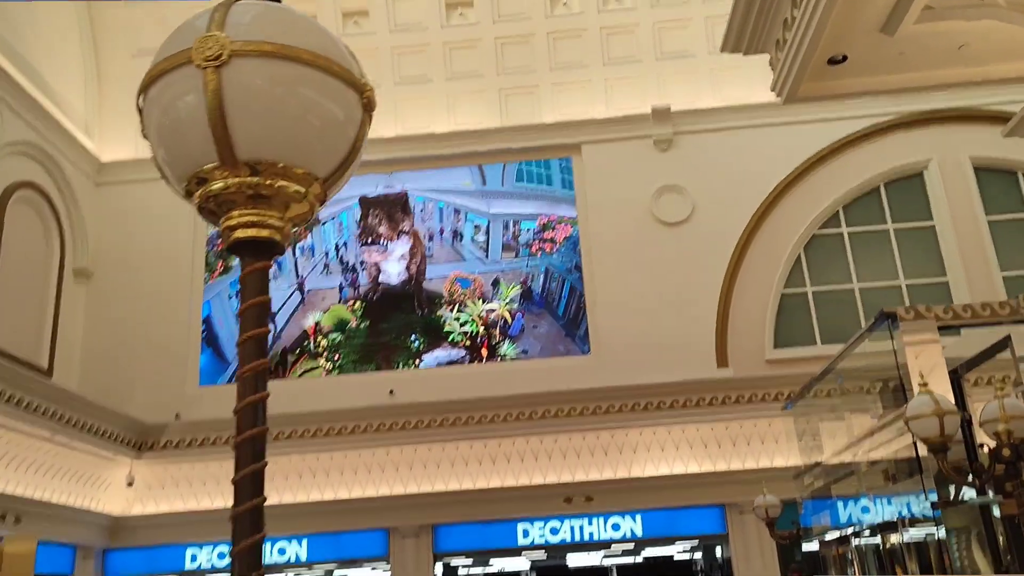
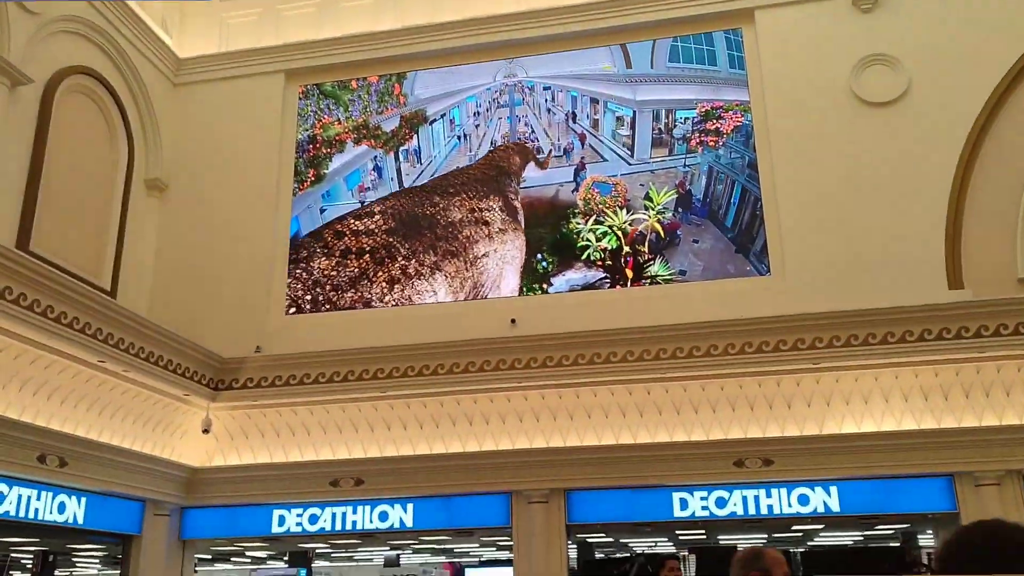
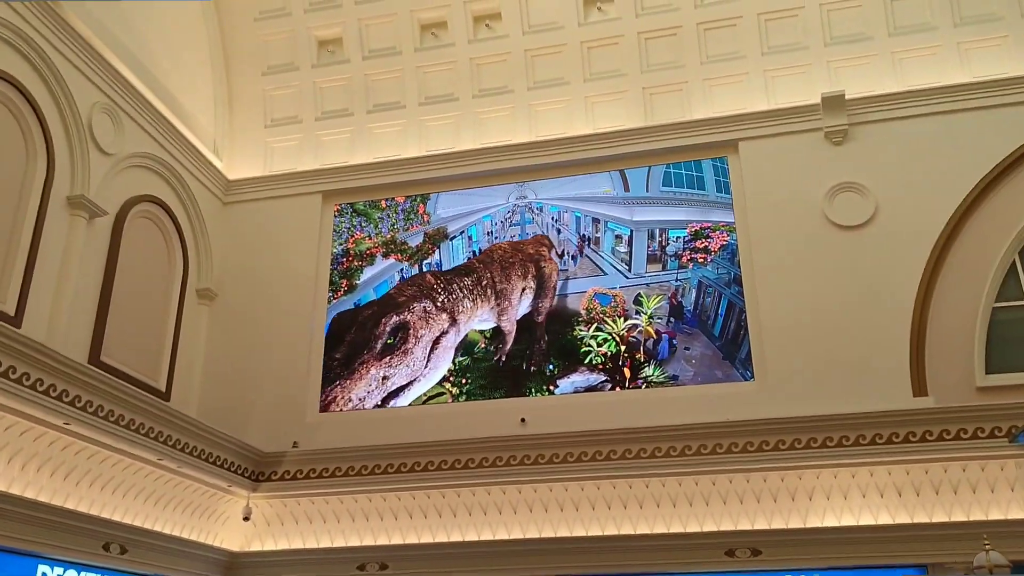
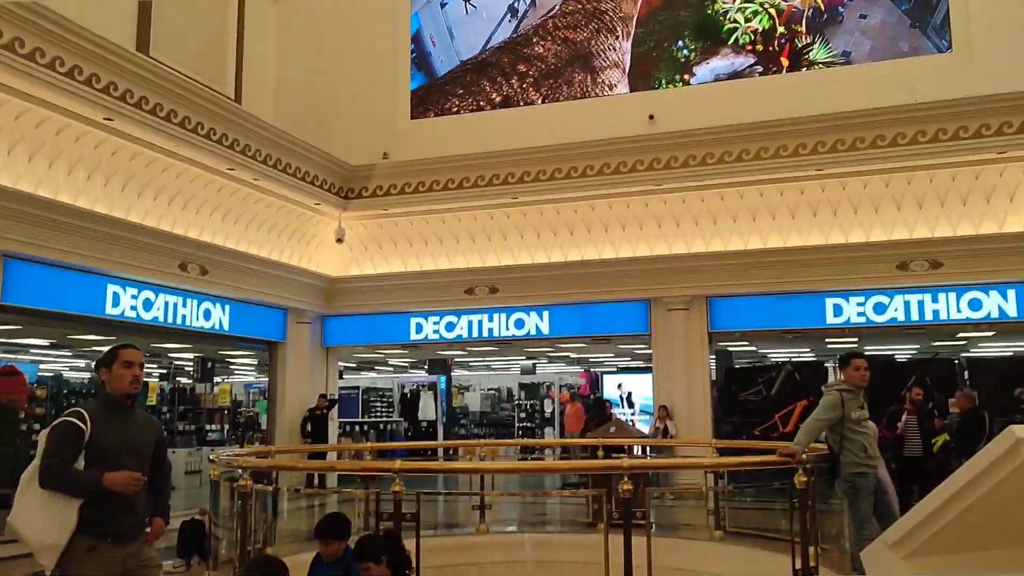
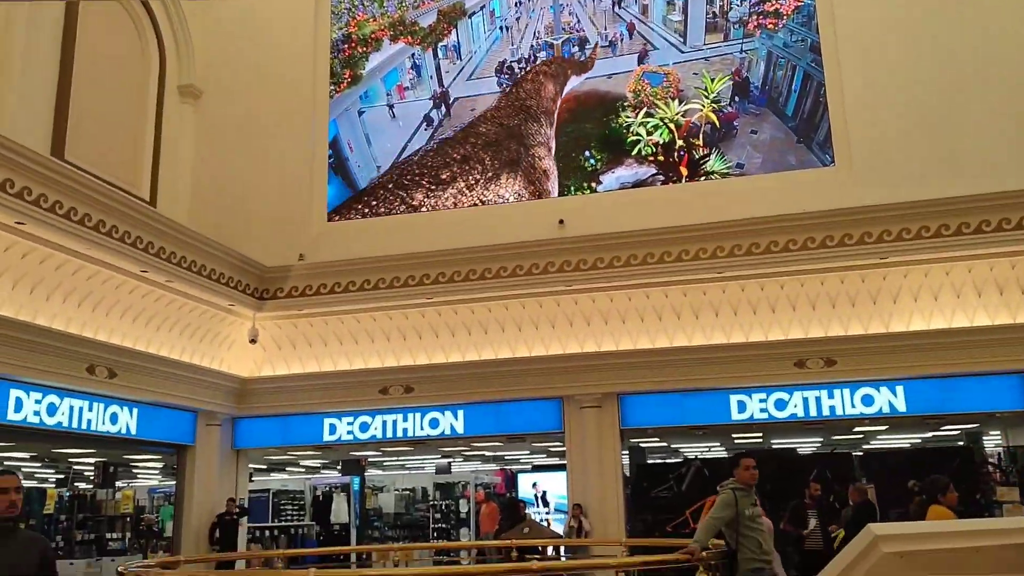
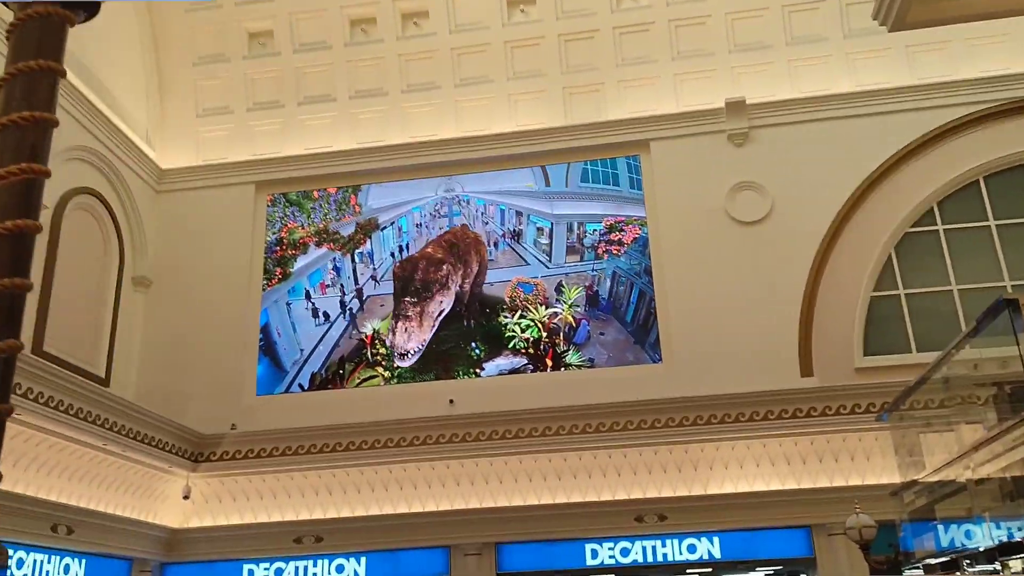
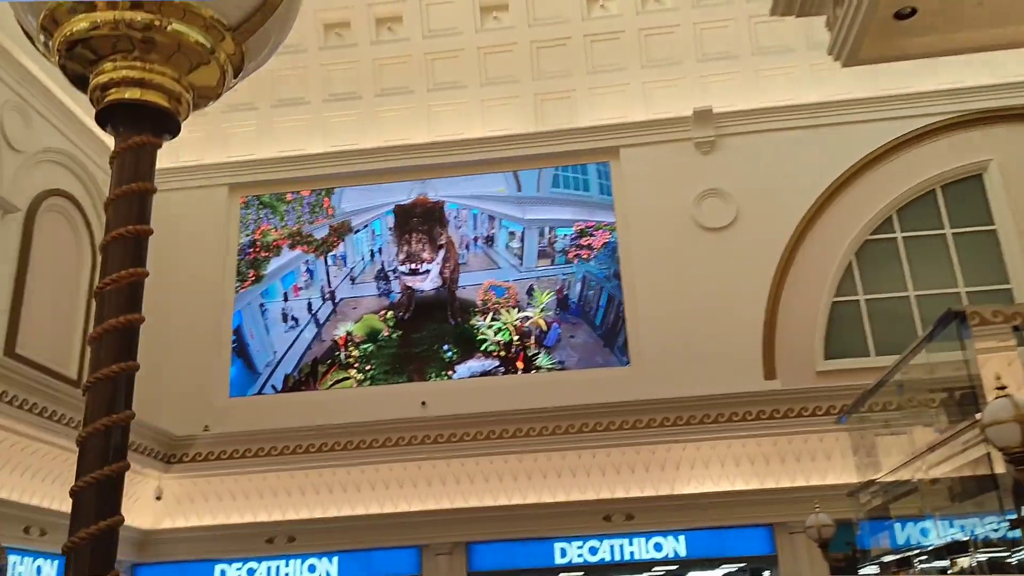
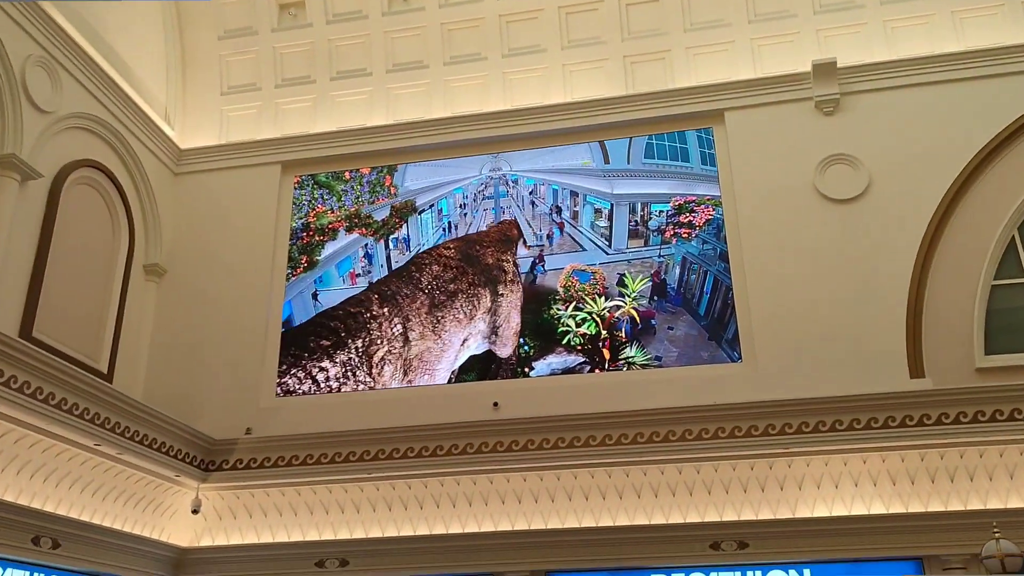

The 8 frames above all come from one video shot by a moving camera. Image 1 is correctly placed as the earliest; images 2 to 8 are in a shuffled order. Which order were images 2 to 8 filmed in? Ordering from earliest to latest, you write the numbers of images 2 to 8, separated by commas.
7, 6, 3, 8, 2, 5, 4
